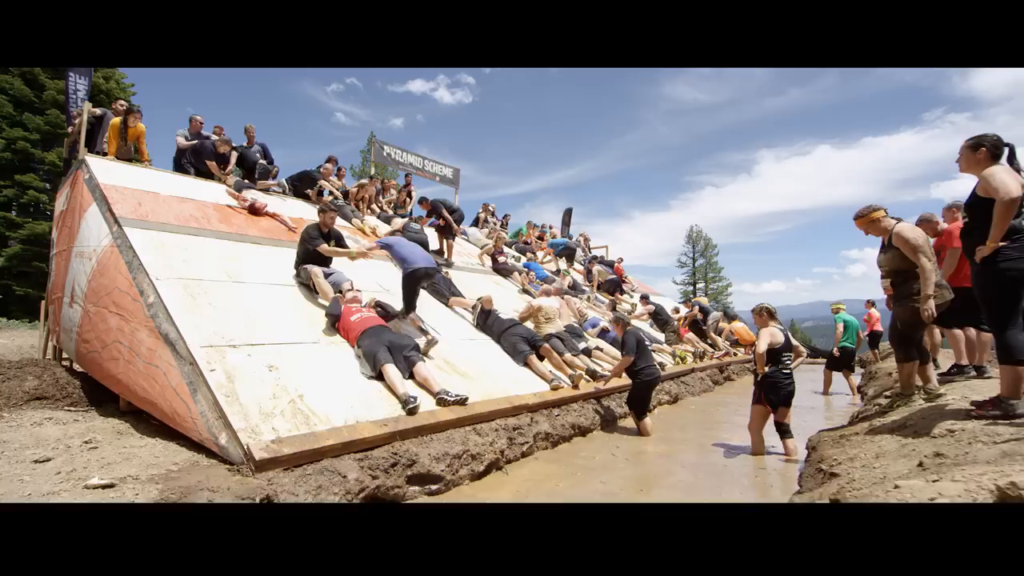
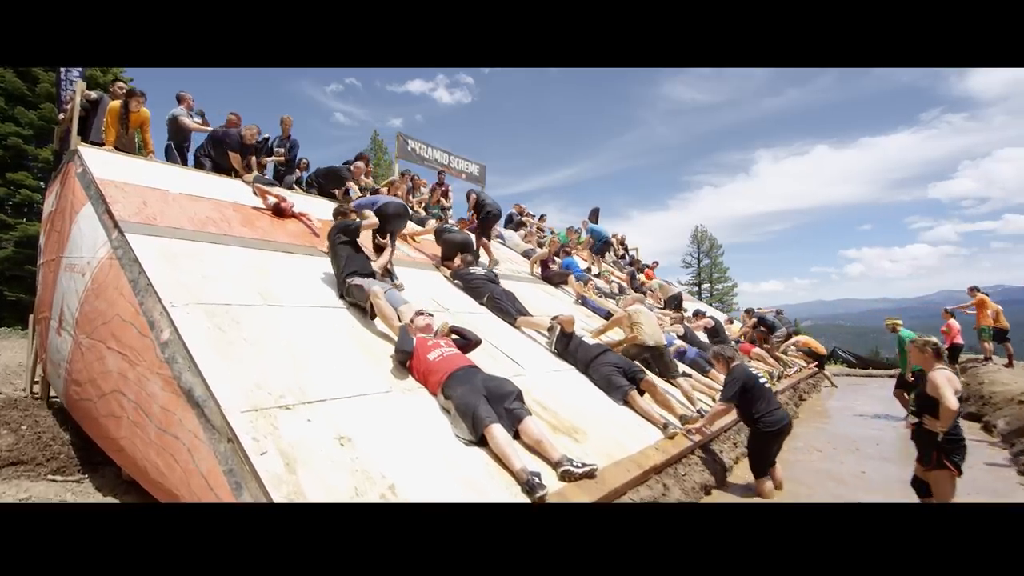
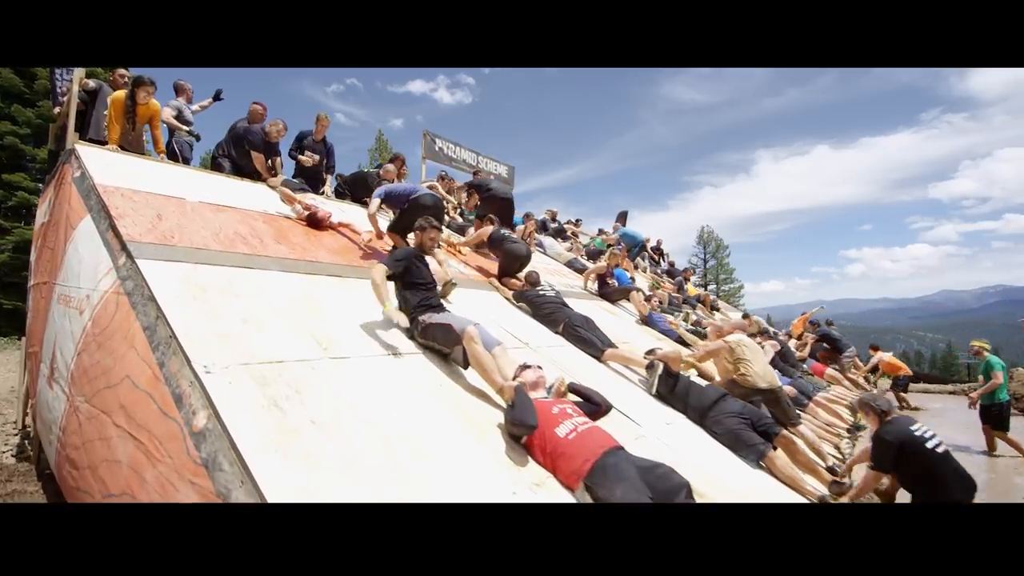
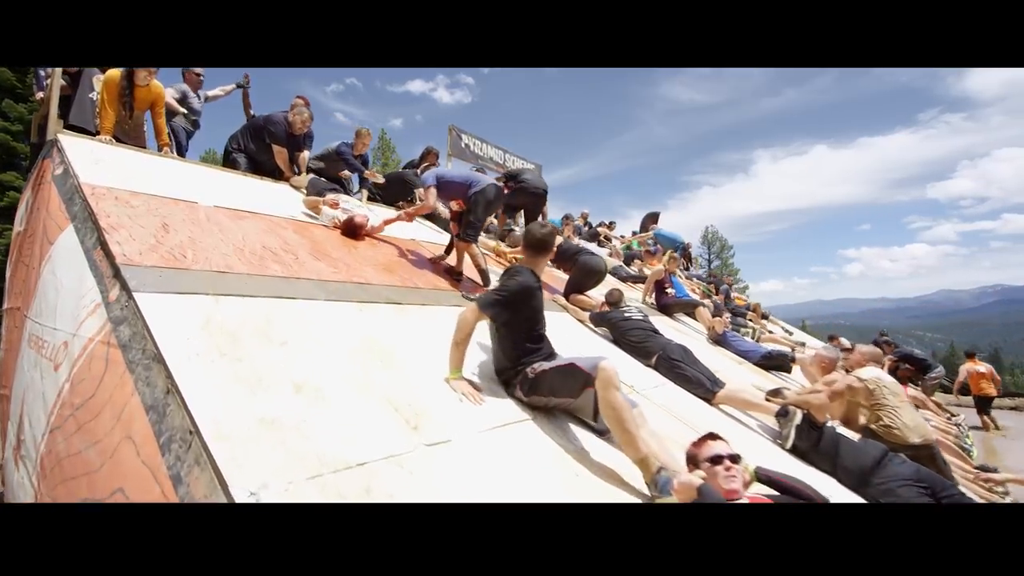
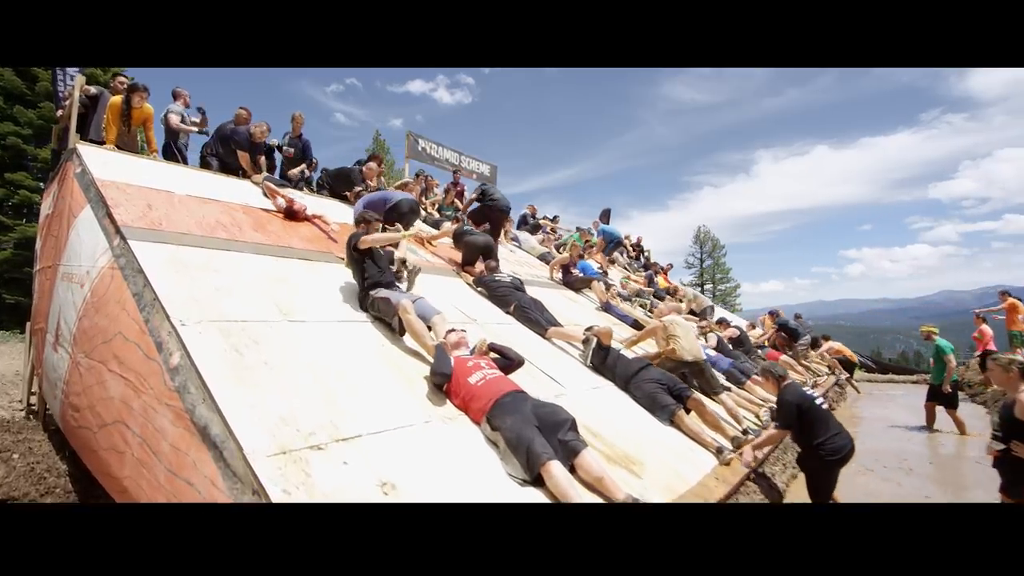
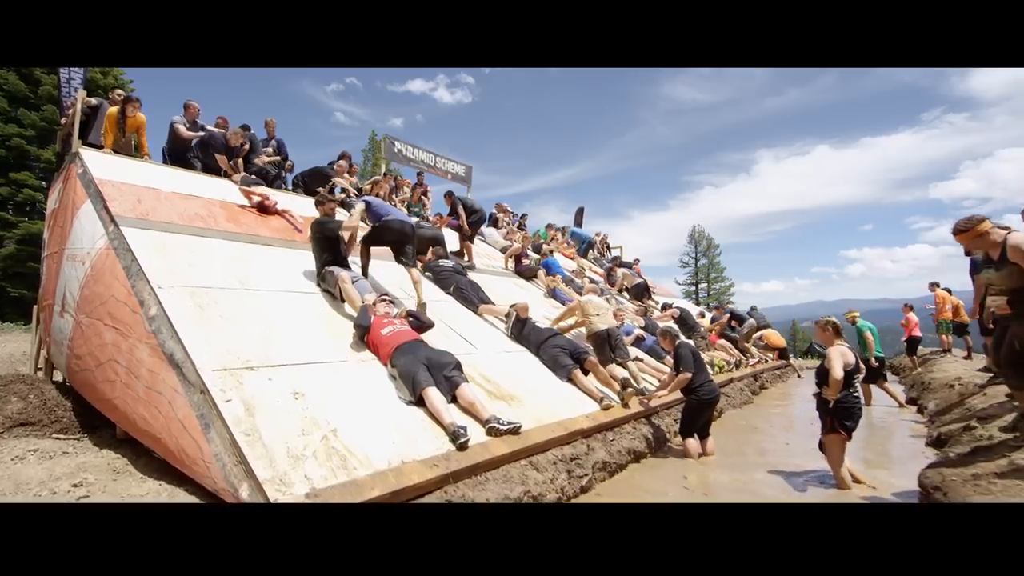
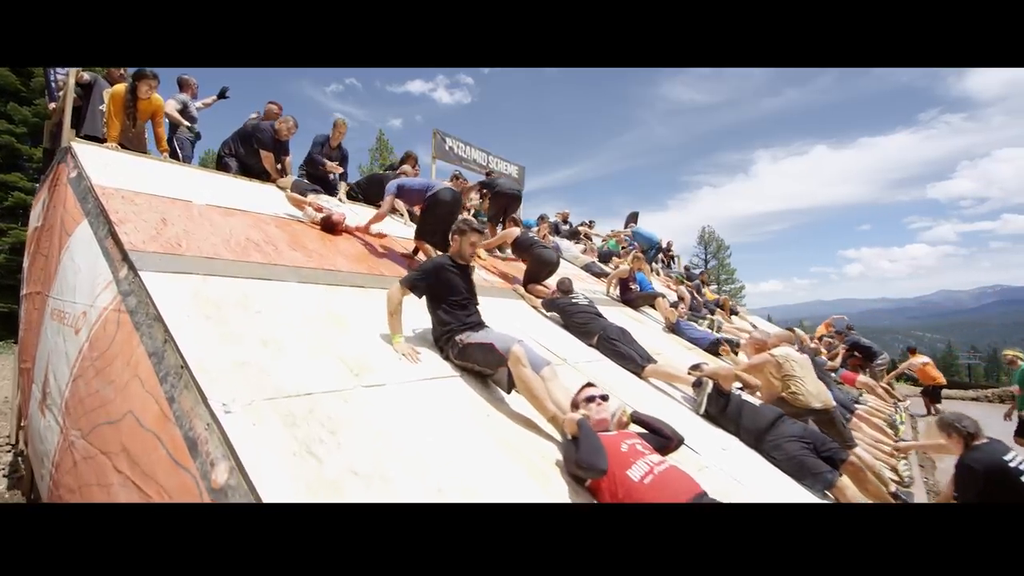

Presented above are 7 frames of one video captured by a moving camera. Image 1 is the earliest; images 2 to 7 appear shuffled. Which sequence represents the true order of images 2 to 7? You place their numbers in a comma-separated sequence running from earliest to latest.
6, 2, 5, 3, 7, 4
